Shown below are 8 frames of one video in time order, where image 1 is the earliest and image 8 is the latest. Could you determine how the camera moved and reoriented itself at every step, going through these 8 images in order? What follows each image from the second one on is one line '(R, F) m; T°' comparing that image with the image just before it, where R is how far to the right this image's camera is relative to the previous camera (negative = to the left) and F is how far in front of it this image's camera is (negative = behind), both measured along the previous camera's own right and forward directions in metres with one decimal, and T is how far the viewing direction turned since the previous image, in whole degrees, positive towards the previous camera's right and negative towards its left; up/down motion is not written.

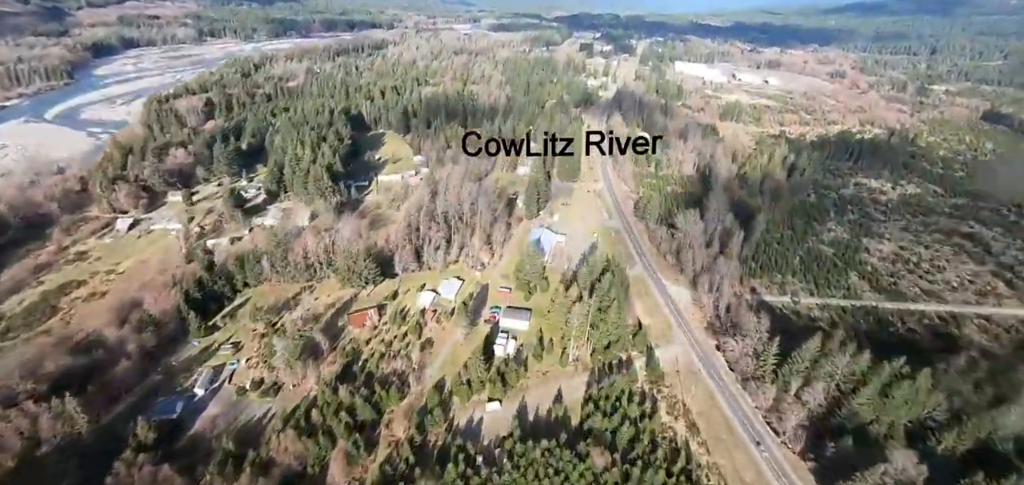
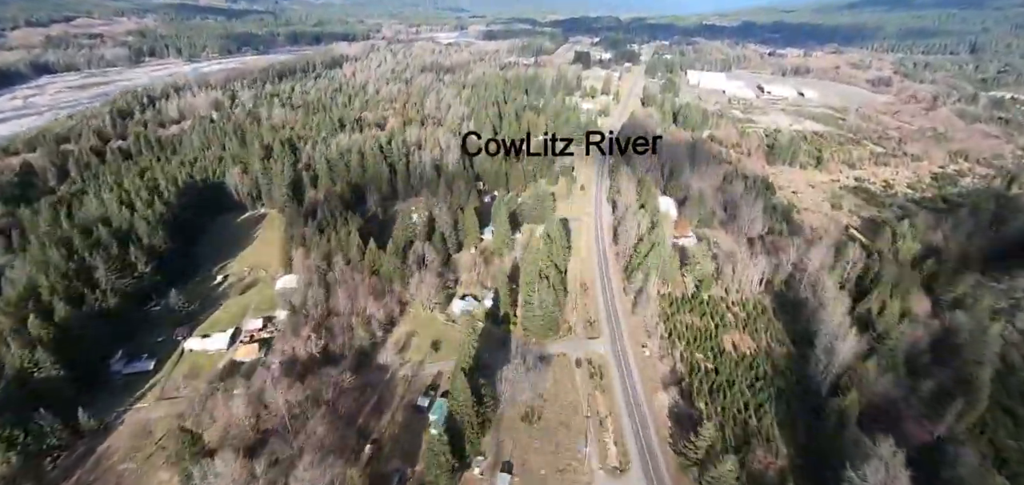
(+6.2, +29.7) m; -1°
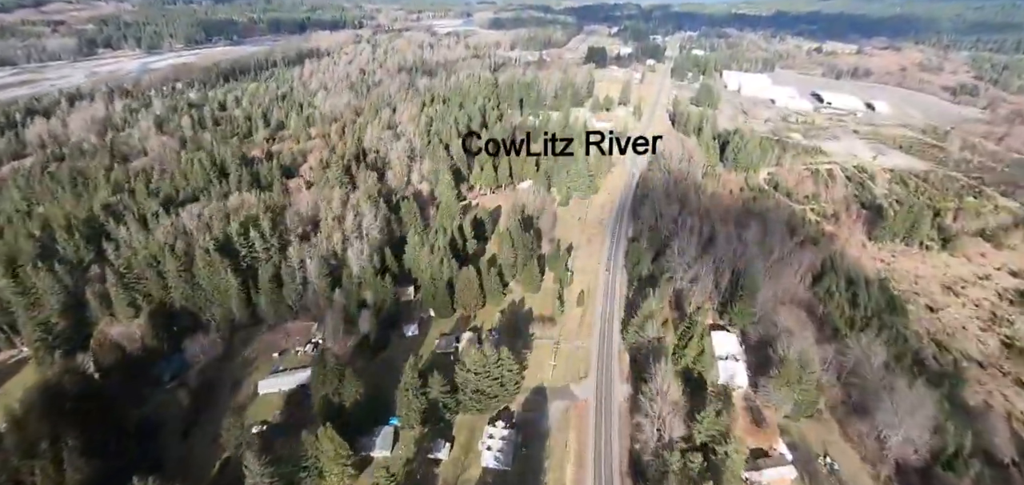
(+4.9, +24.6) m; -2°
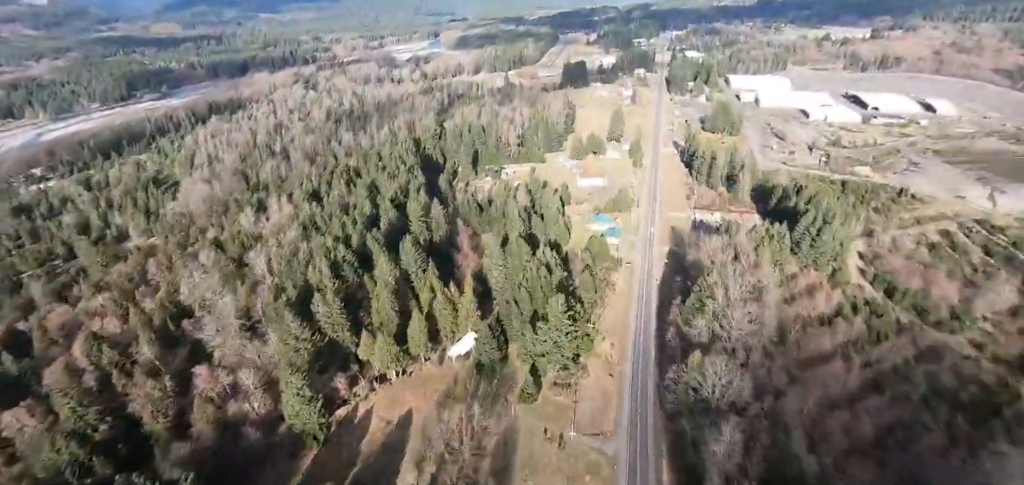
(+5.7, +24.2) m; 0°
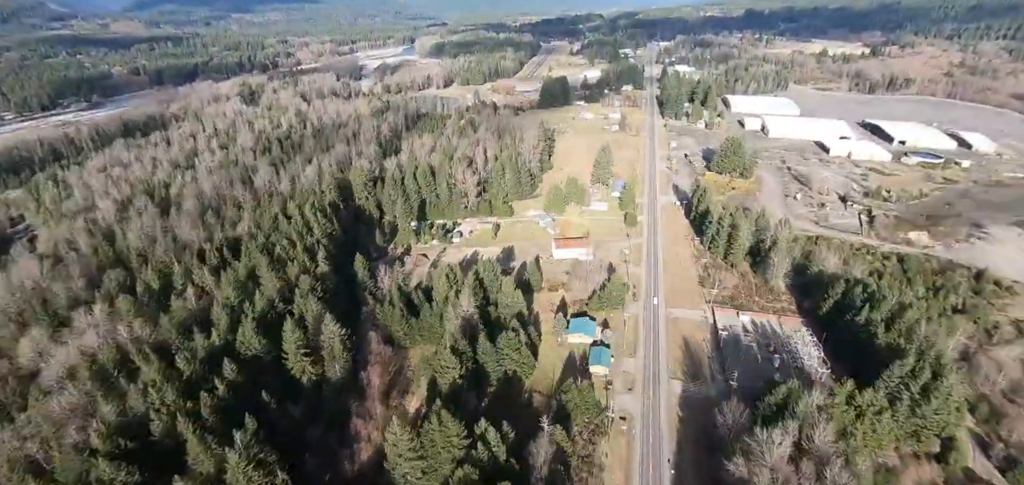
(+2.9, +14.3) m; +2°
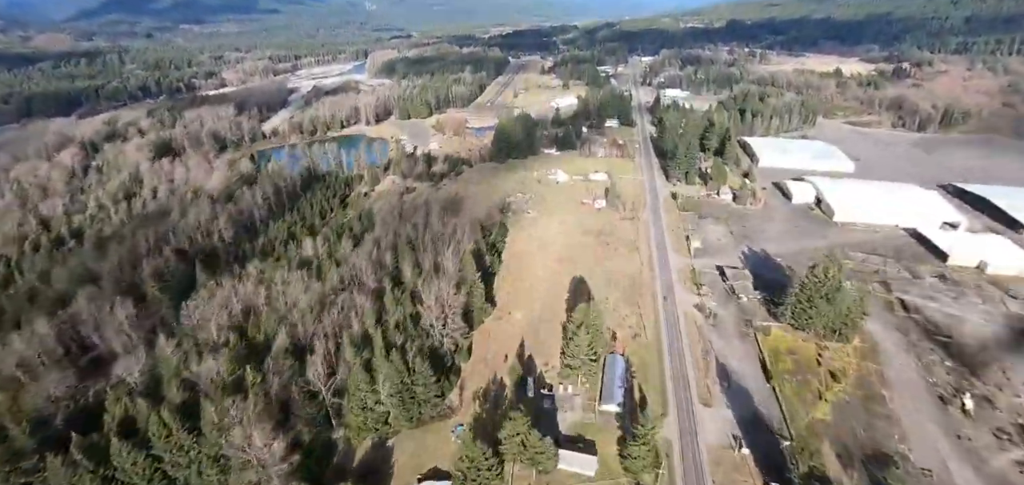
(+5.6, +27.7) m; +2°
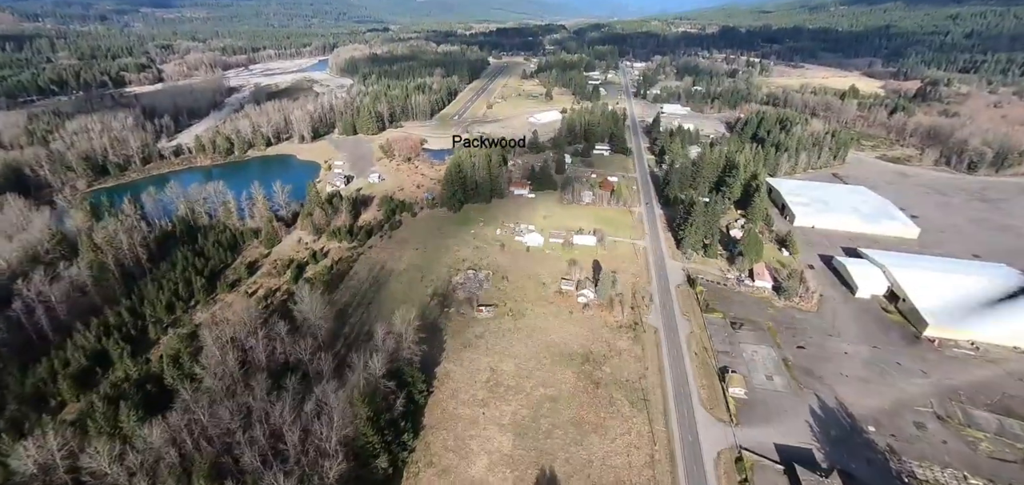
(+2.9, +16.8) m; +2°
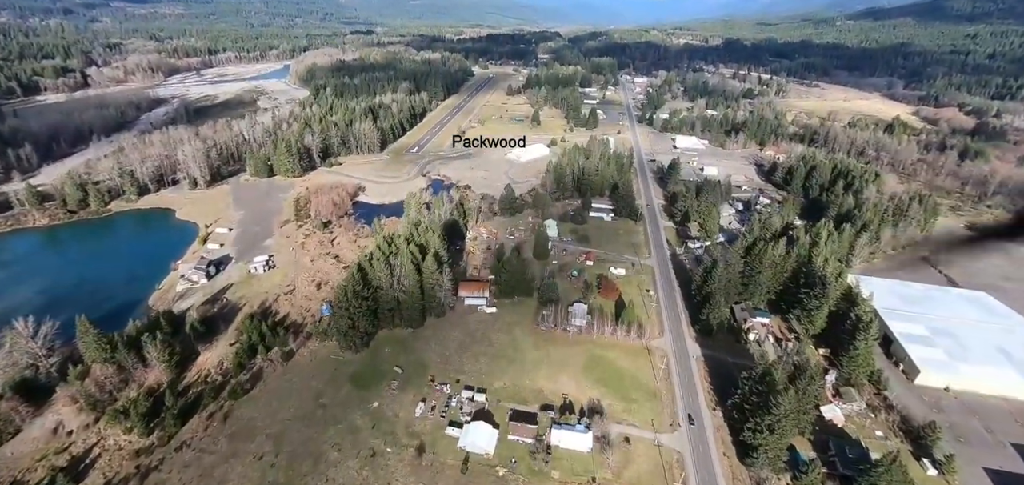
(+3.2, +19.8) m; +1°
